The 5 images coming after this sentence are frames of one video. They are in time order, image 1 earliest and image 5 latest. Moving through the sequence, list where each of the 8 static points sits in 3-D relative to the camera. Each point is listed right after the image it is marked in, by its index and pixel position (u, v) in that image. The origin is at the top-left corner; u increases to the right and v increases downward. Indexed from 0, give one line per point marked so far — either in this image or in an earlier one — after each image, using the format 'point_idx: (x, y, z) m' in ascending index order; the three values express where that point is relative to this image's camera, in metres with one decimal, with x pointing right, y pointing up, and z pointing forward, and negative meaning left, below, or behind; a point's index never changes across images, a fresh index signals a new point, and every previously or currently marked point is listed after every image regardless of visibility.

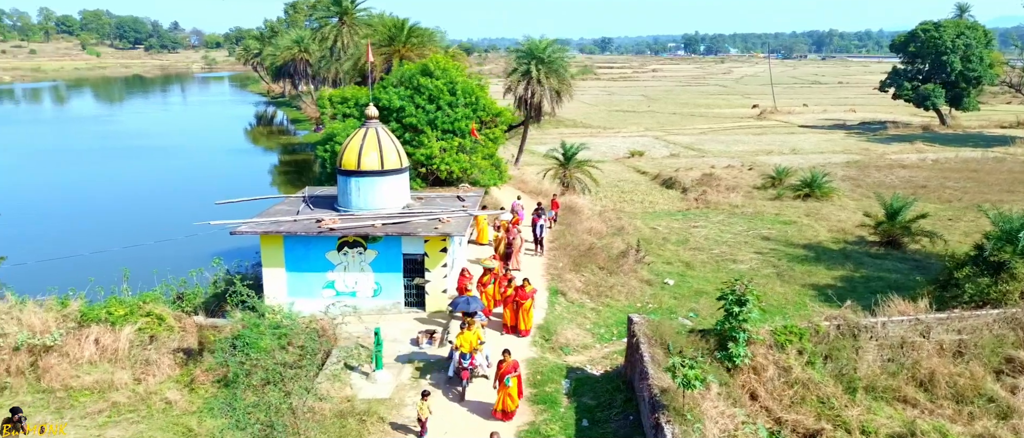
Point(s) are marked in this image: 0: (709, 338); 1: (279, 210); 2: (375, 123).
0: (+3.2, -2.0, +13.2) m
1: (-5.3, +0.2, +18.2) m
2: (-3.1, +2.2, +18.0) m
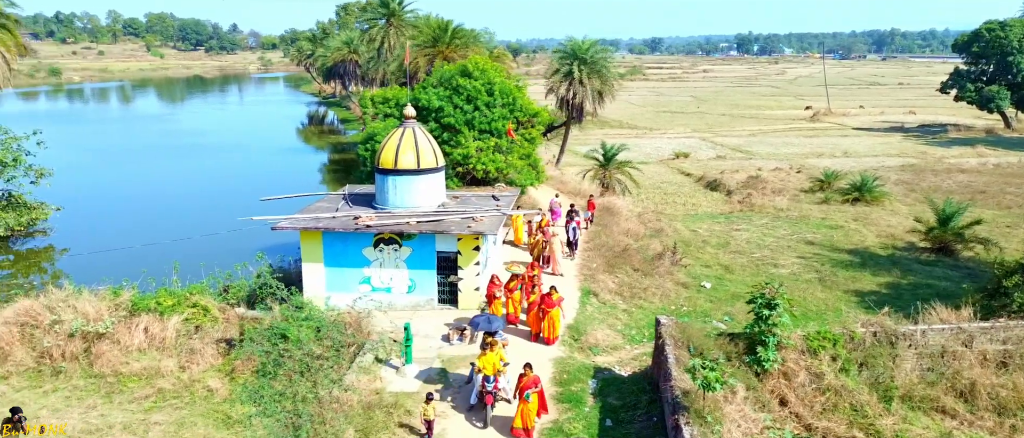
0: (+3.7, -2.0, +13.0) m
1: (-4.5, +0.3, +18.6) m
2: (-2.3, +2.2, +18.2) m
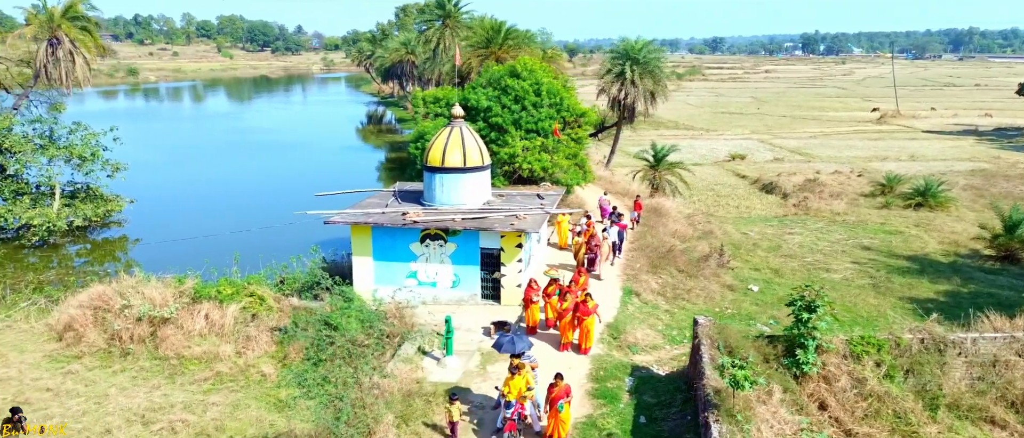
0: (+4.3, -2.0, +12.8) m
1: (-3.4, +0.4, +19.0) m
2: (-1.2, +2.3, +18.5) m
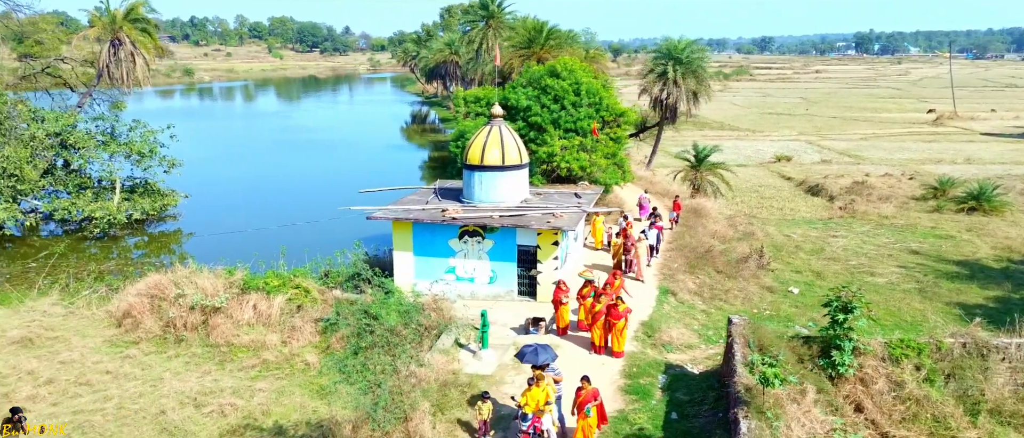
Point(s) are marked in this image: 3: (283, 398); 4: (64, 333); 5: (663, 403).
0: (+4.8, -2.0, +12.8) m
1: (-2.5, +0.4, +19.3) m
2: (-0.3, +2.3, +18.7) m
3: (-3.8, -3.0, +13.2) m
4: (-8.7, -2.2, +15.5) m
5: (+2.3, -2.9, +12.2) m
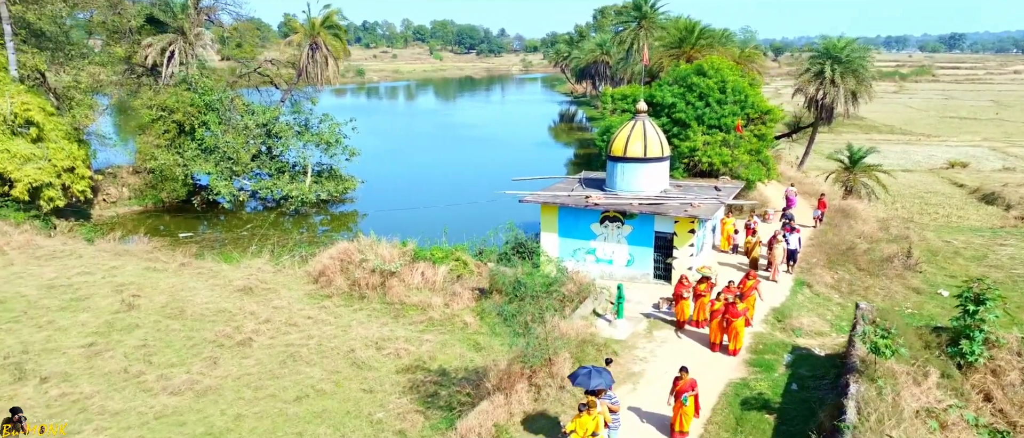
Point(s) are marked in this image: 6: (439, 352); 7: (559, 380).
0: (+7.1, -2.0, +13.0) m
1: (+1.2, +0.7, +20.8) m
2: (+3.3, +2.5, +19.8) m
3: (-1.3, -2.6, +15.0) m
4: (-5.7, -1.7, +18.2) m
5: (+4.5, -2.7, +13.0) m
6: (-1.4, -2.7, +14.9) m
7: (+0.8, -2.7, +13.0) m
